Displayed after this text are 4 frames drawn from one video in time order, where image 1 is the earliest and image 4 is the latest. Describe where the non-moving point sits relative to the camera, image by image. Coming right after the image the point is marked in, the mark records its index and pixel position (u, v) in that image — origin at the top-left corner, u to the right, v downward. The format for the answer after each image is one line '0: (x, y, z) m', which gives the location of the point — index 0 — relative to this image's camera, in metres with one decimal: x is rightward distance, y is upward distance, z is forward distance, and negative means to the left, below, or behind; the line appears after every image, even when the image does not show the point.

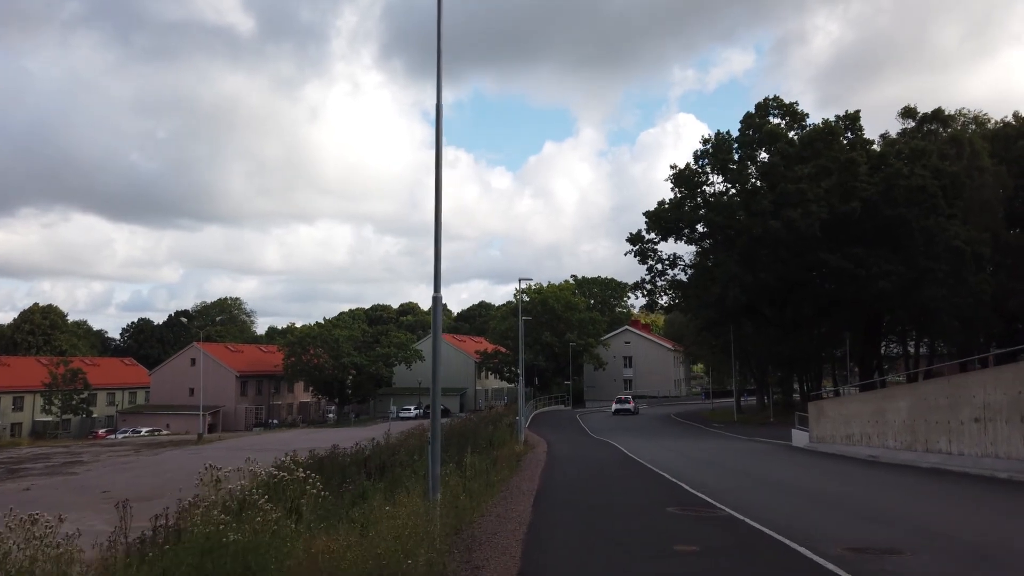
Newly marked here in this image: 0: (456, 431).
0: (-1.6, -3.9, +19.5) m
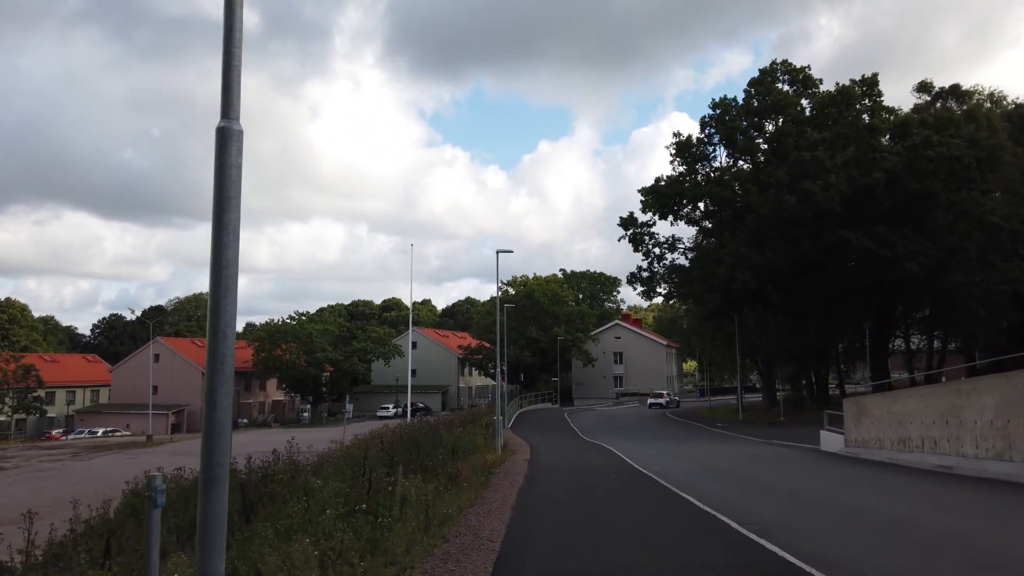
0: (-2.2, -3.0, +14.8) m
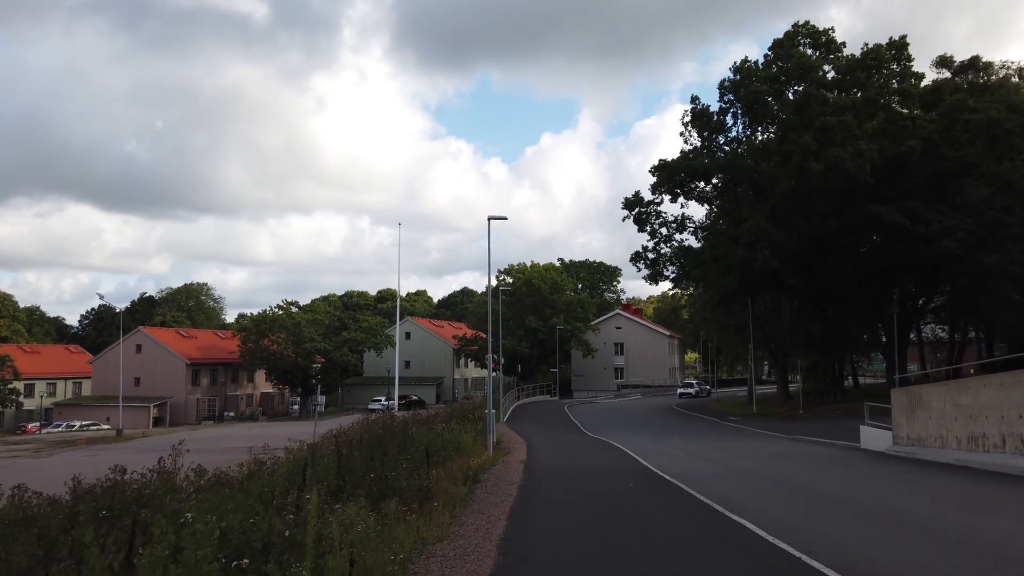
0: (-2.4, -2.4, +11.7) m
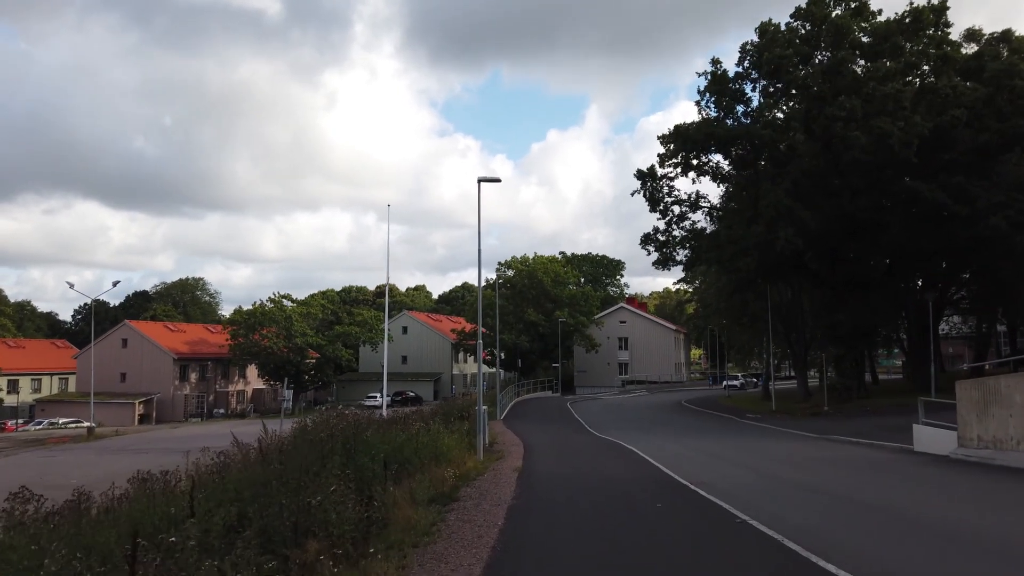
0: (-2.5, -1.8, +8.8) m
